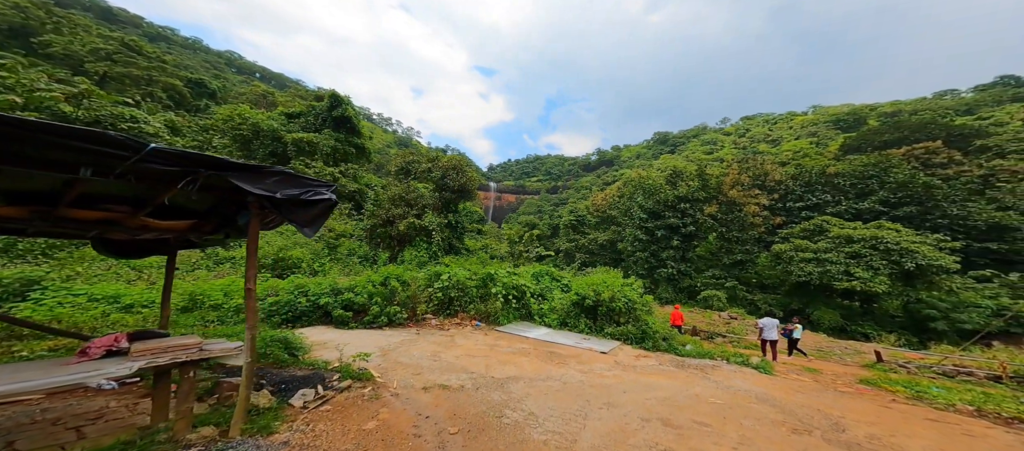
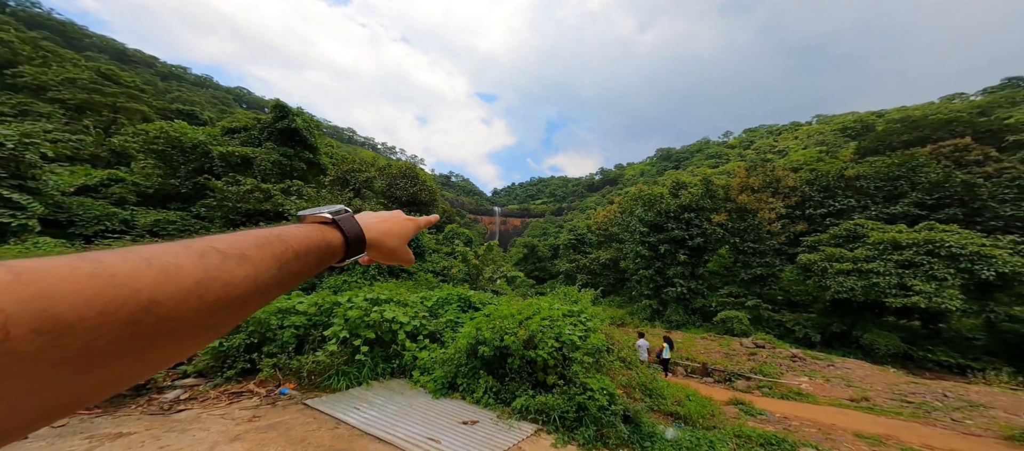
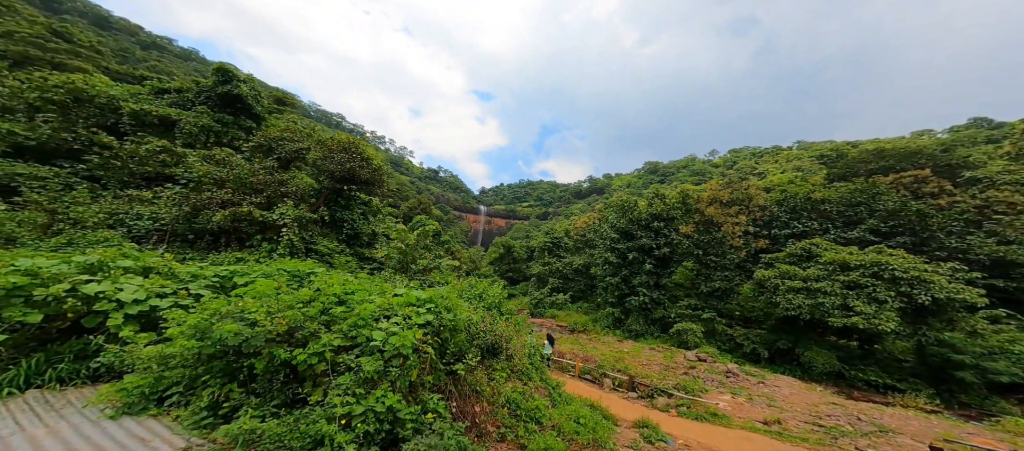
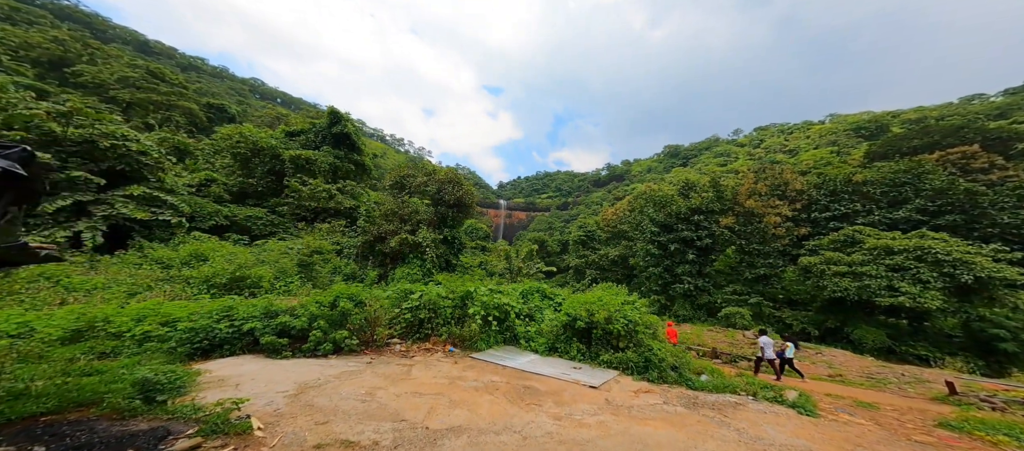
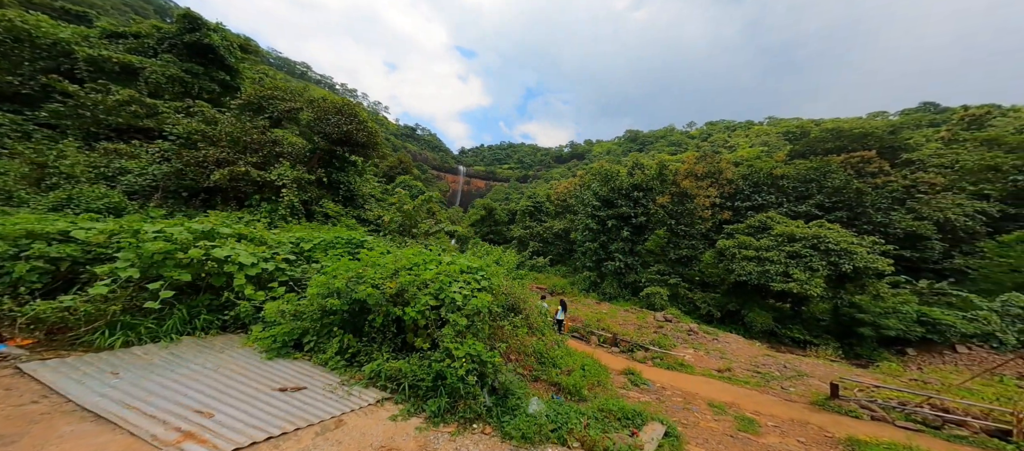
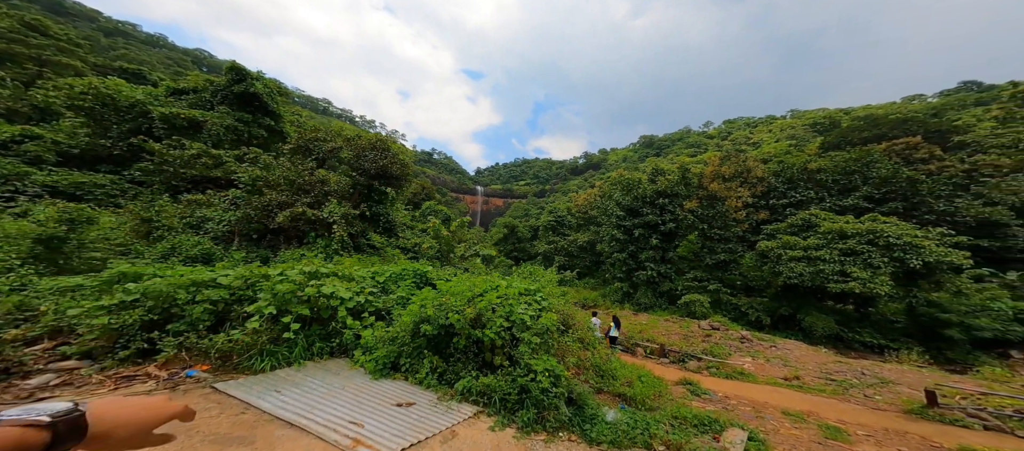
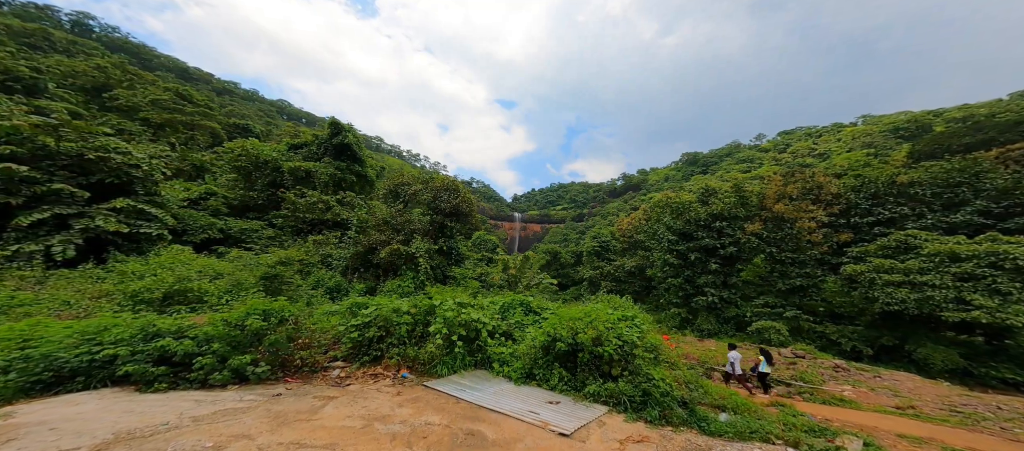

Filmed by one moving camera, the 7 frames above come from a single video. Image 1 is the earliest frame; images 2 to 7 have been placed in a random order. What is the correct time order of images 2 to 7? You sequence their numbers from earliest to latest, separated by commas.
4, 7, 2, 6, 5, 3
